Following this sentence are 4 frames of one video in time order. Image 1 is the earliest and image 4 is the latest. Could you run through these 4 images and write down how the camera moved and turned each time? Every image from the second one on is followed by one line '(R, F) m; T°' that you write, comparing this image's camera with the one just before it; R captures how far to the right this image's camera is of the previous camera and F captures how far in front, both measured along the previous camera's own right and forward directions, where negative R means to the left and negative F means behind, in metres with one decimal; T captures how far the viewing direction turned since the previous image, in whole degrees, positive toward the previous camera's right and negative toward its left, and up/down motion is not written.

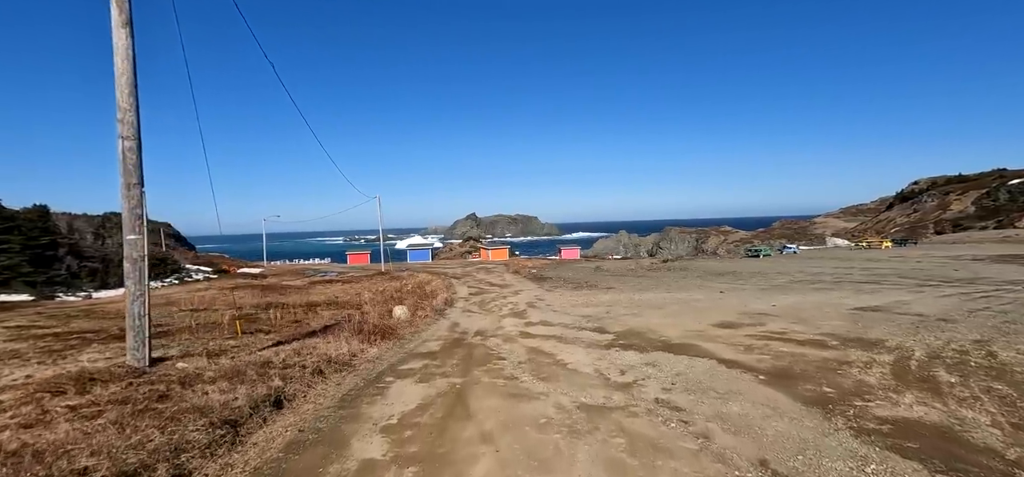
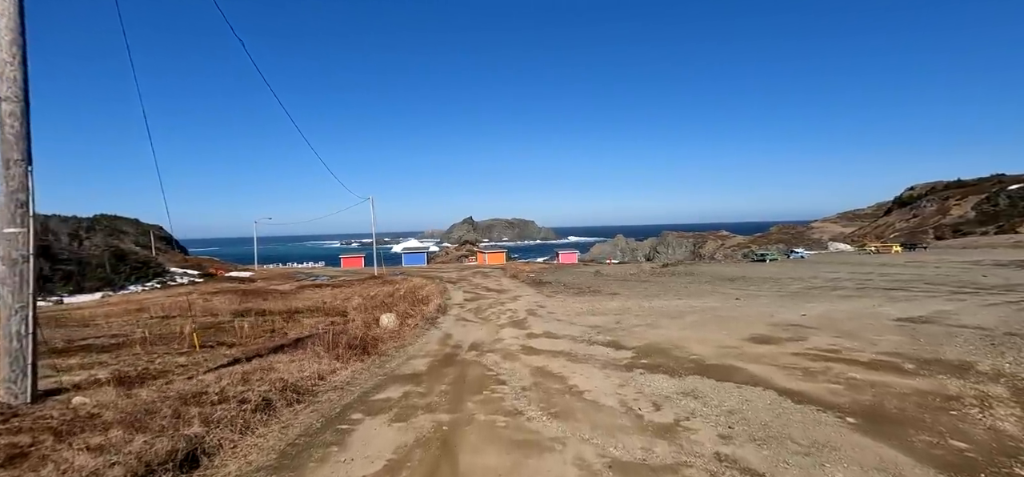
(-0.1, +1.6) m; 0°
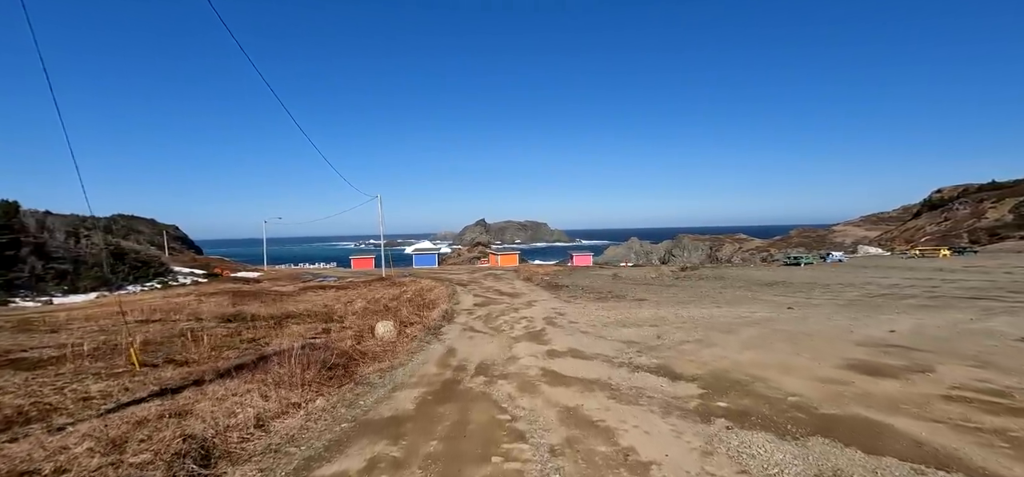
(-0.1, +2.4) m; -2°
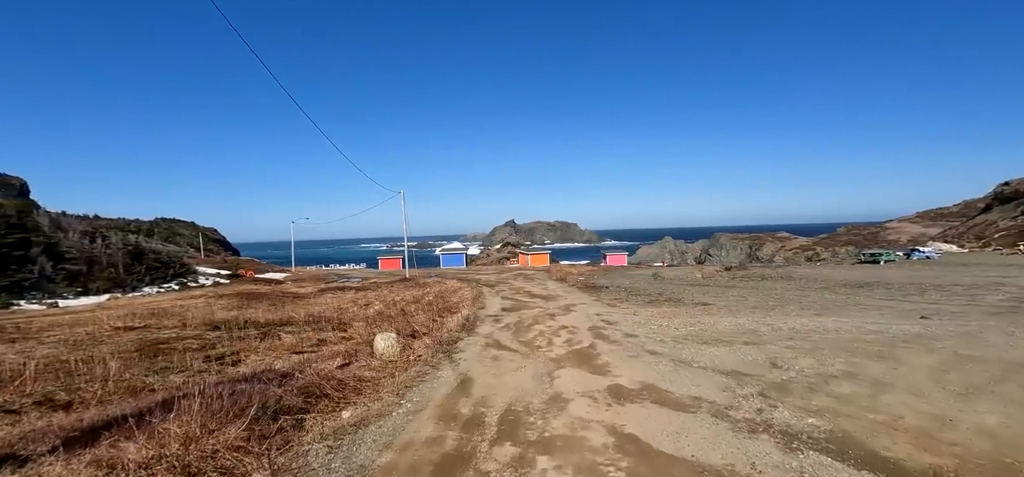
(-0.2, +3.5) m; -4°
